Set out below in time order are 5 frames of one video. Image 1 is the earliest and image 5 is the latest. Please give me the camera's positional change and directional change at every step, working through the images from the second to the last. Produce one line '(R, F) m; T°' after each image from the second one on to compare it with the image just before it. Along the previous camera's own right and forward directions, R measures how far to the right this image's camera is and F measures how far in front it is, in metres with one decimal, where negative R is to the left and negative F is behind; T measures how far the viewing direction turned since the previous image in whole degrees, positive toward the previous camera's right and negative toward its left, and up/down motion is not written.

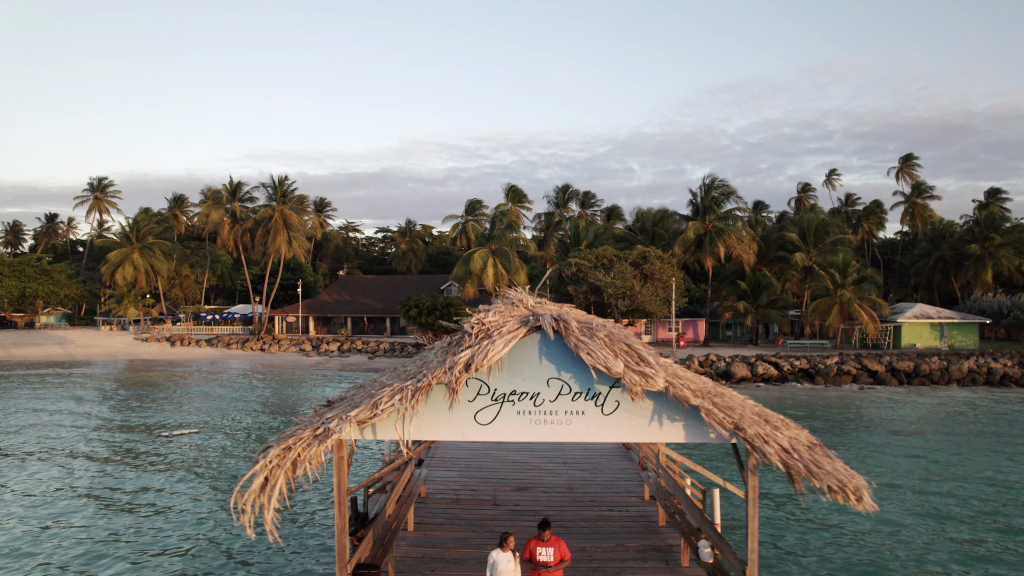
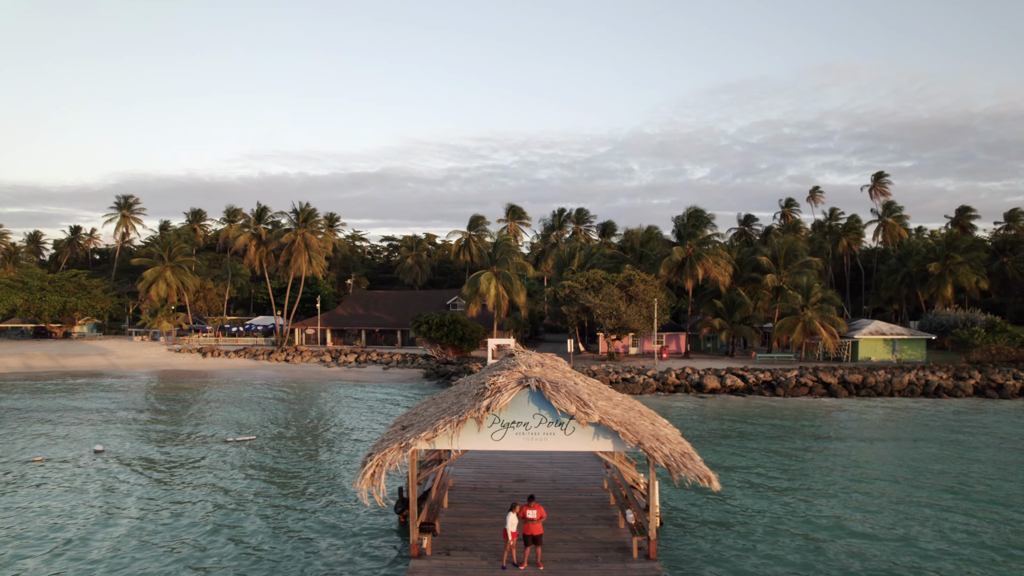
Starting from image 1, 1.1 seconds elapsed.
(0.0, -3.8) m; 0°
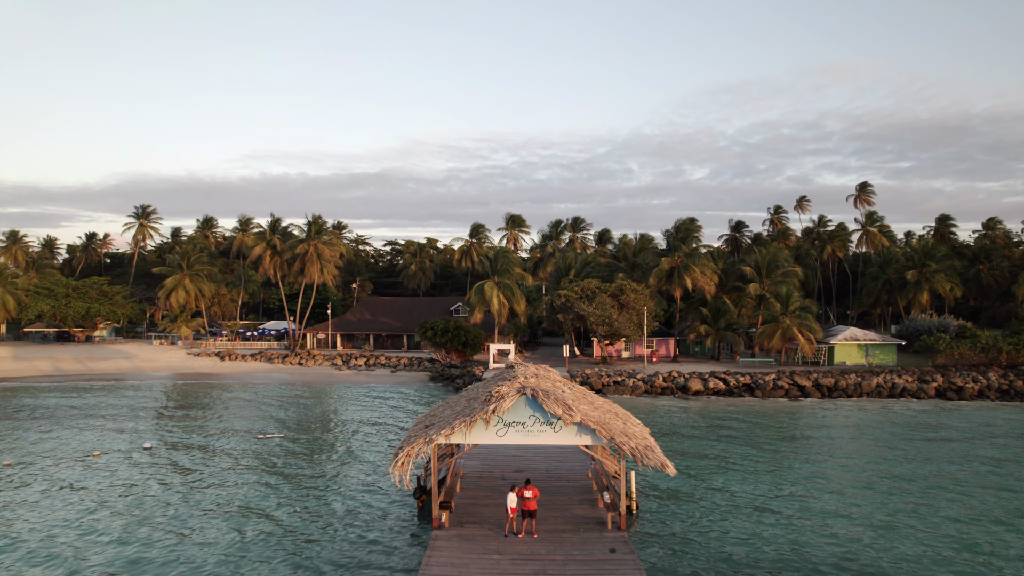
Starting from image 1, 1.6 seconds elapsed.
(0.0, -2.6) m; 0°
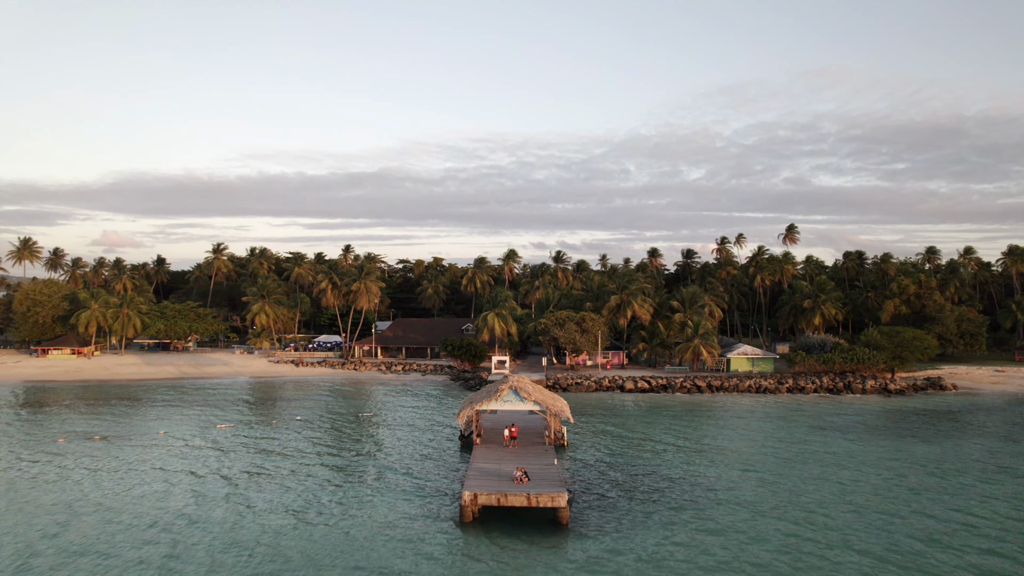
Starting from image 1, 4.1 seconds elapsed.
(+0.1, -16.4) m; 0°
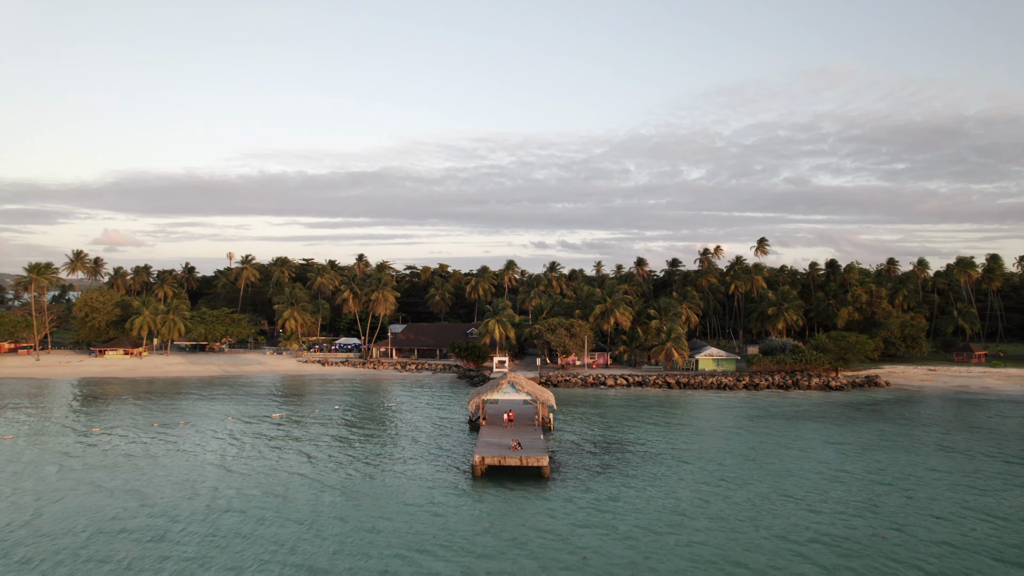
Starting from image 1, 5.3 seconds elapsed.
(+0.2, -8.6) m; 0°
